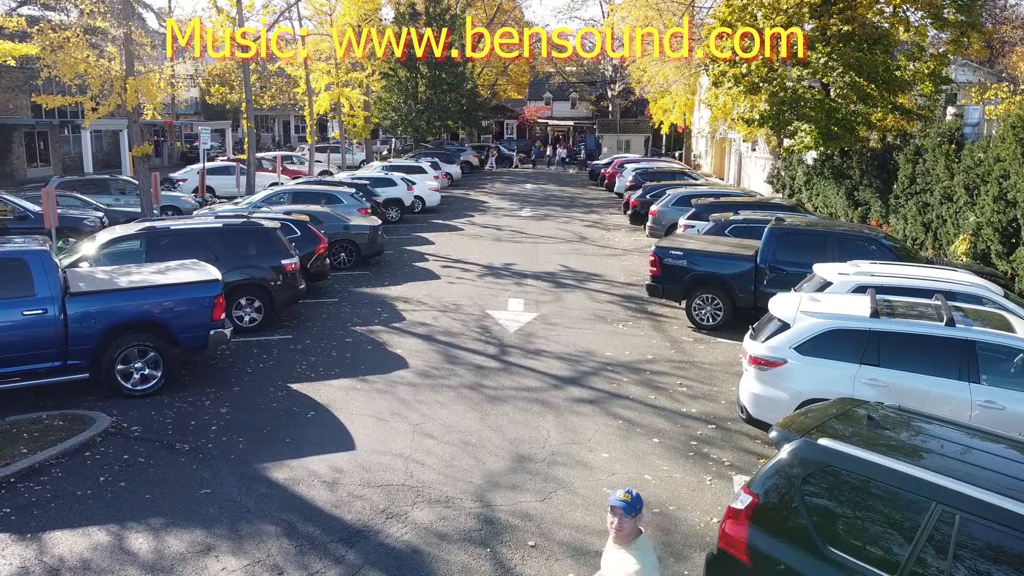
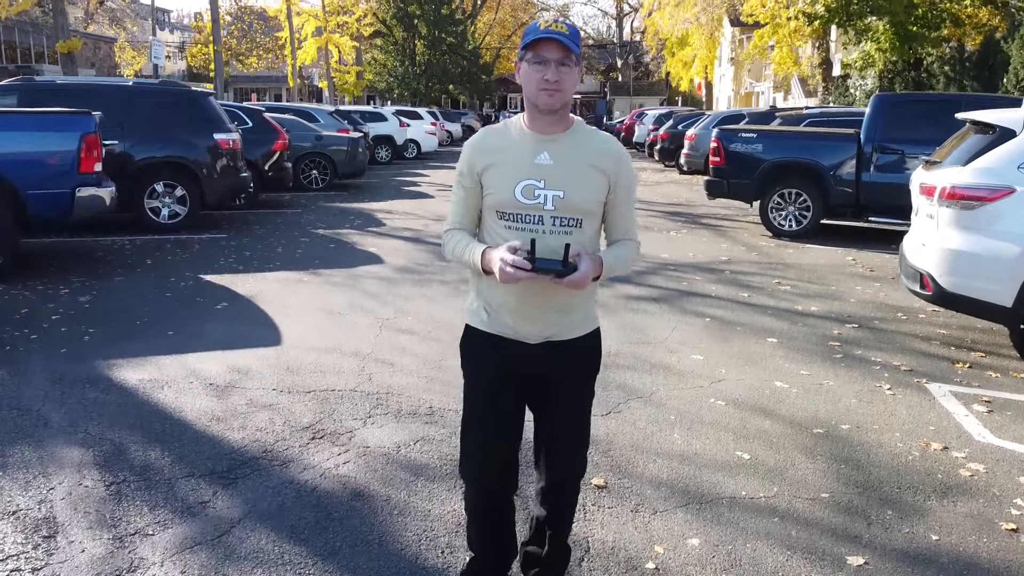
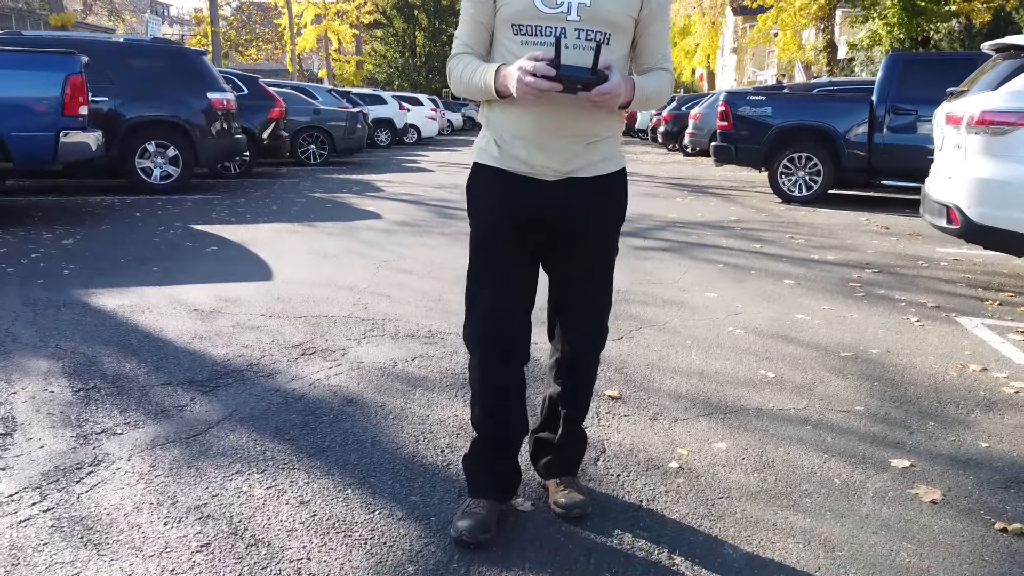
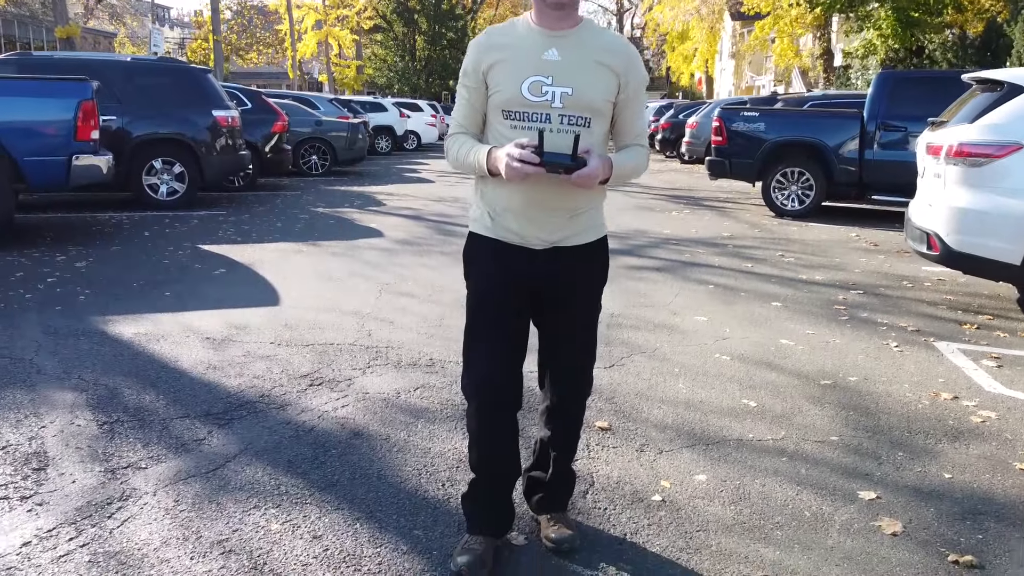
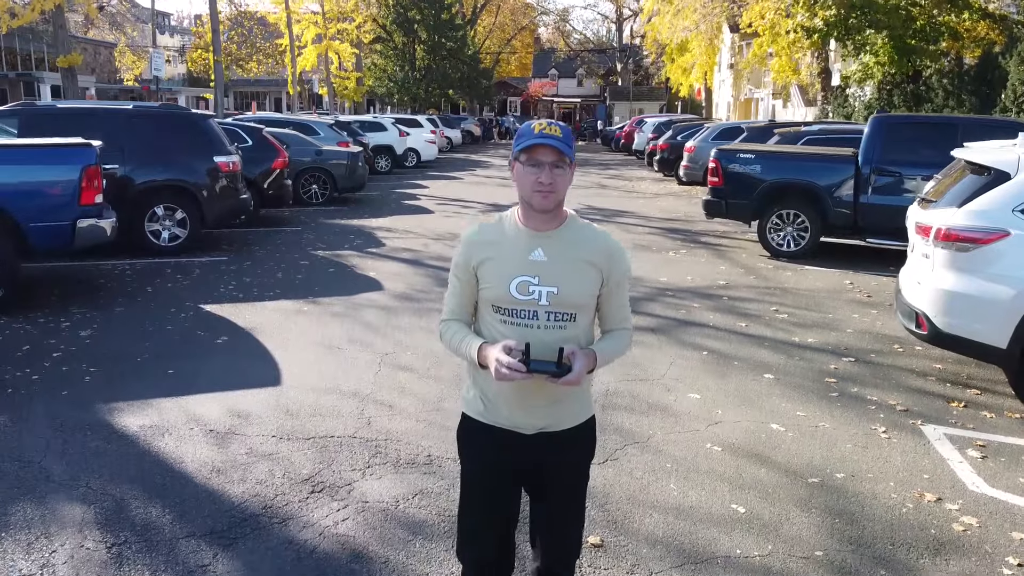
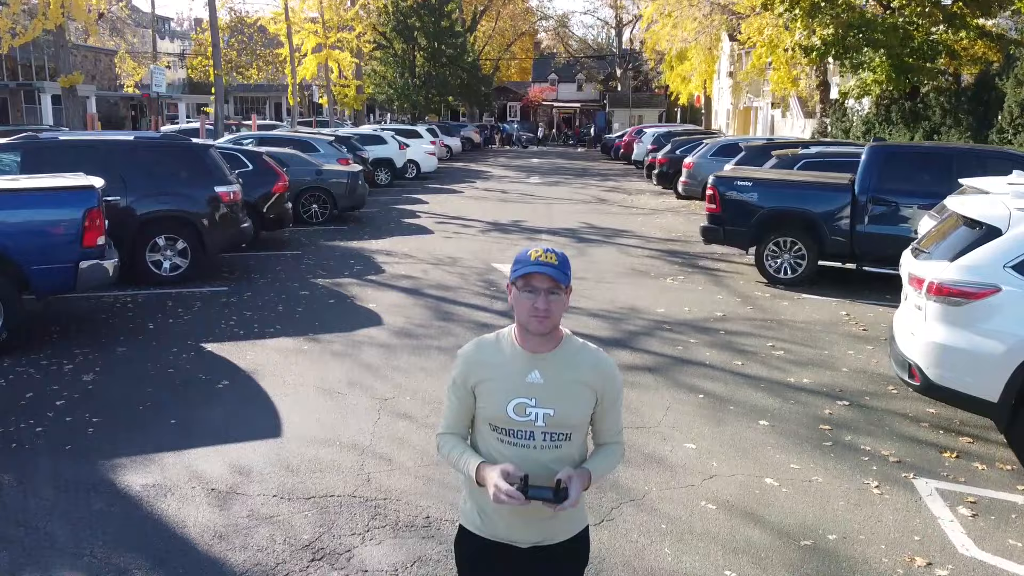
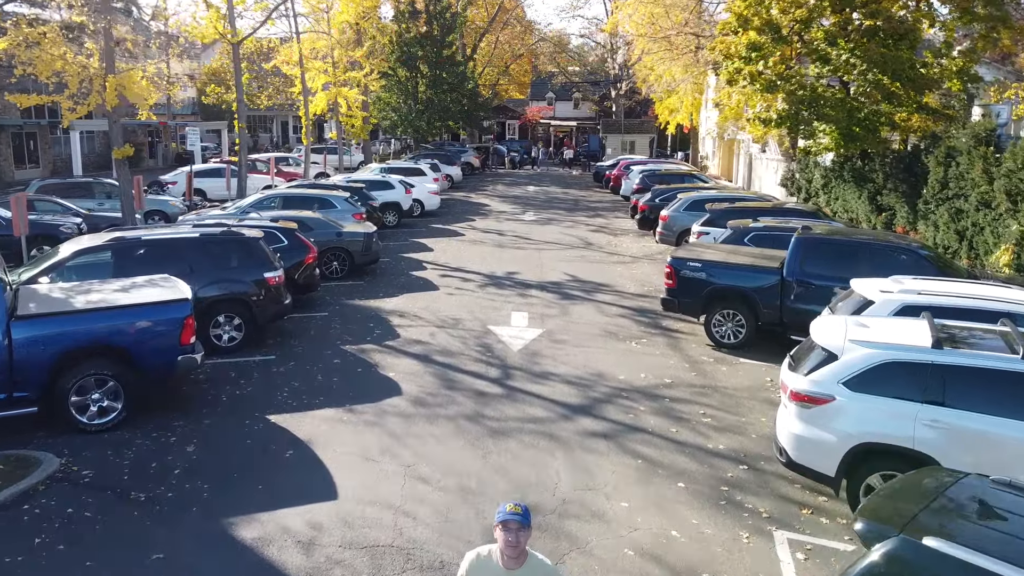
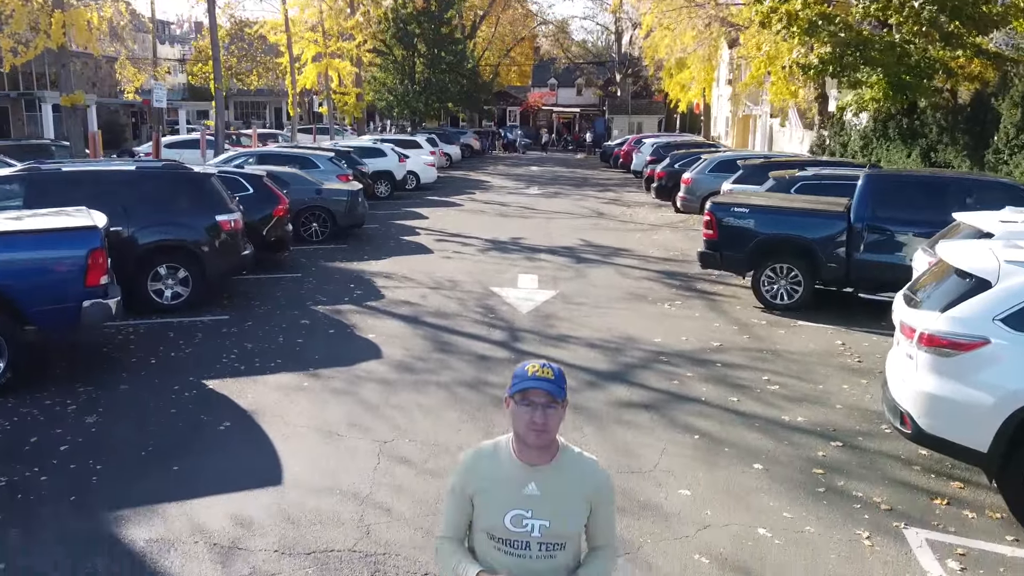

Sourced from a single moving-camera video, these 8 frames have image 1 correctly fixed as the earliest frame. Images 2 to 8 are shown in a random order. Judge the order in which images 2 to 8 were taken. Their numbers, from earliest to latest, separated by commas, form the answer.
7, 8, 6, 5, 2, 4, 3
